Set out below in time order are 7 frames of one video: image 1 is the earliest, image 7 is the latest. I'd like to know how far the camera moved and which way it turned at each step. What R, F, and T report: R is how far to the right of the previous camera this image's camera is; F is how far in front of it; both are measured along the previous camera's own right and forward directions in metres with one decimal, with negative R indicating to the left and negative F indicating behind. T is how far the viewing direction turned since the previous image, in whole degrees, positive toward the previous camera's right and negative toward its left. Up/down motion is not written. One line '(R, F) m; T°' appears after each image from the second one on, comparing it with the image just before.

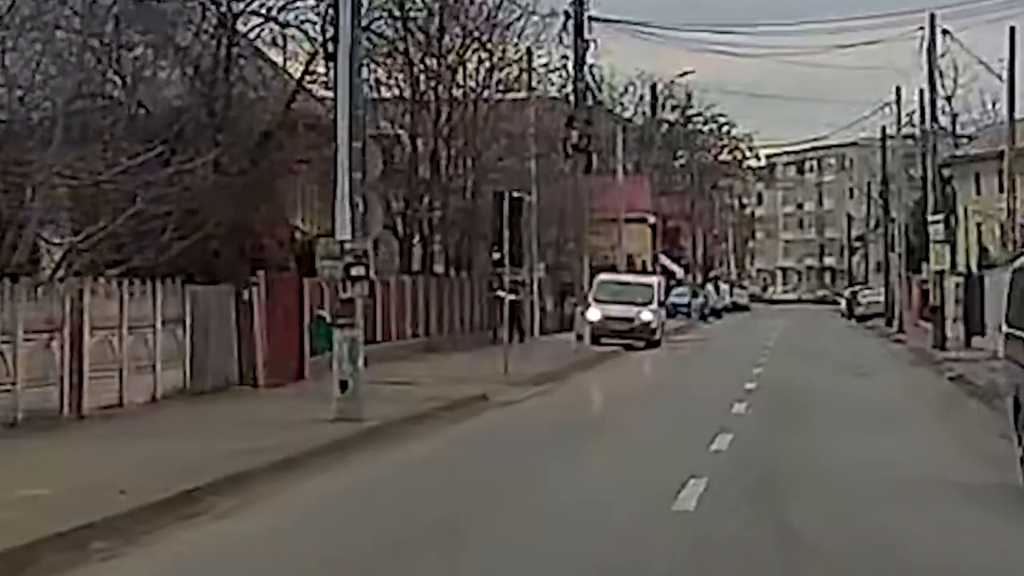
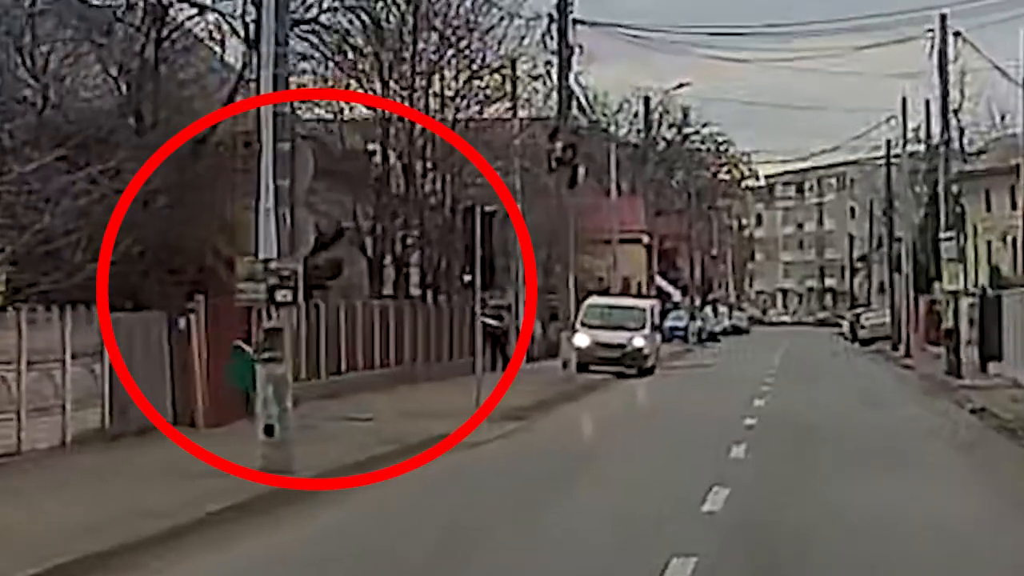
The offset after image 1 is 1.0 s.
(+0.2, +3.3) m; 0°
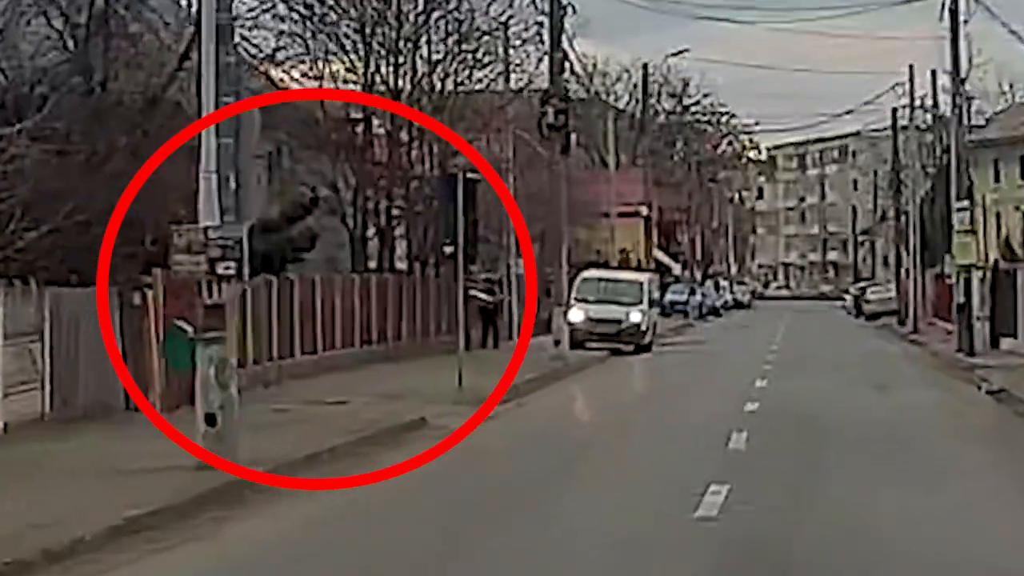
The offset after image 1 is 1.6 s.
(+0.1, +2.0) m; 0°
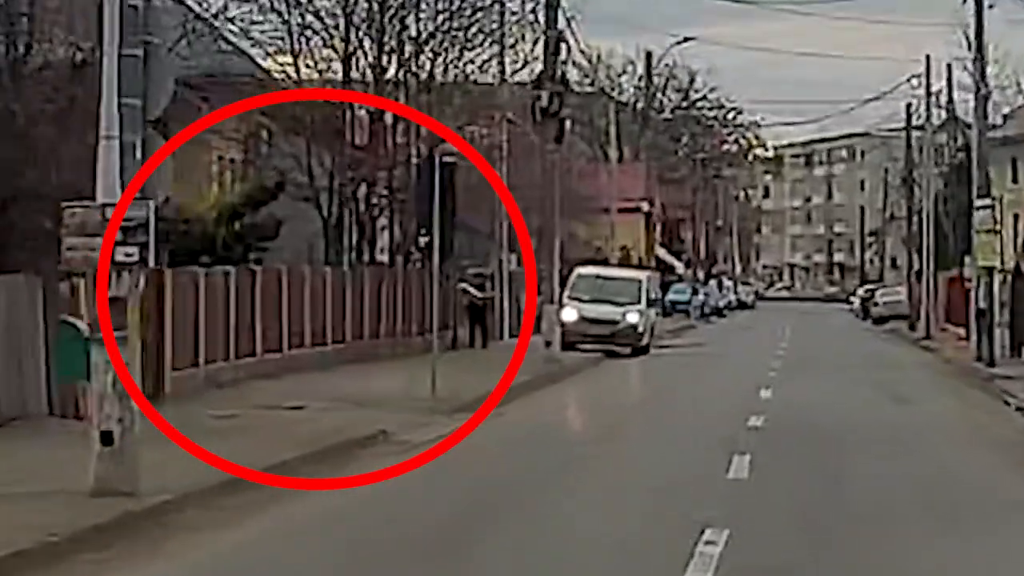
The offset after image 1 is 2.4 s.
(+0.2, +2.7) m; 0°
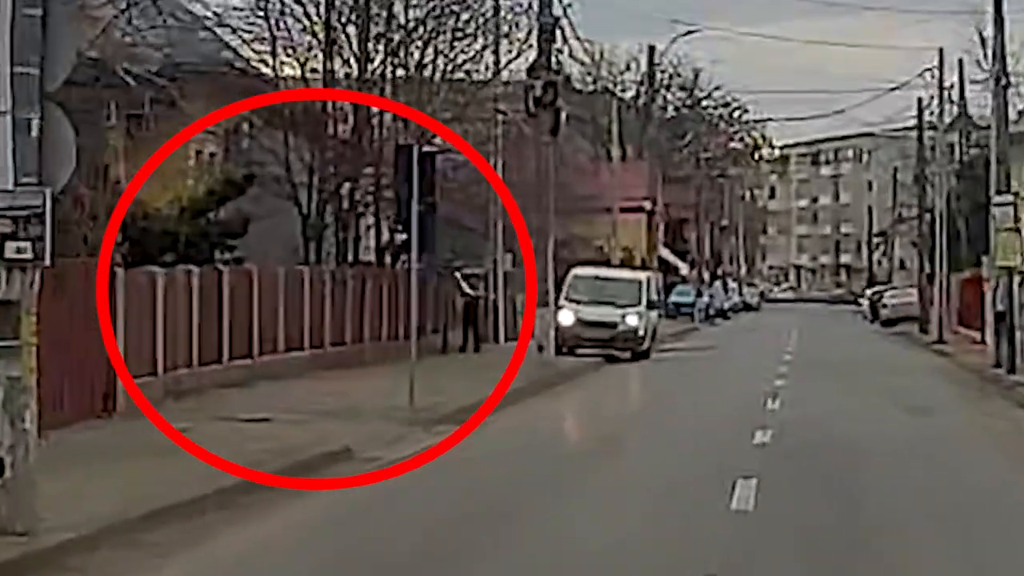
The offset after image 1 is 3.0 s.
(+0.1, +2.1) m; 0°
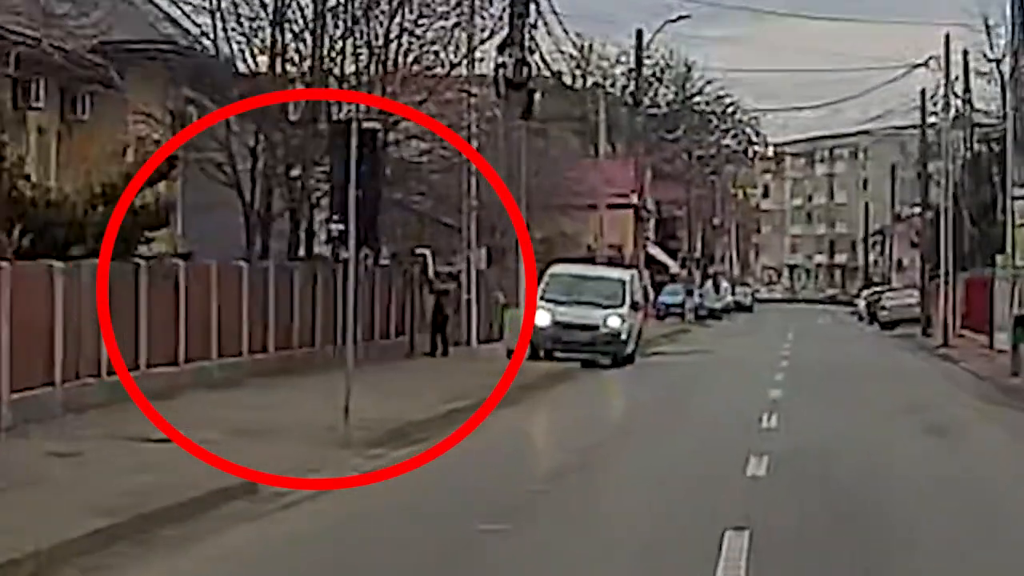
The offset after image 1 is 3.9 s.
(+0.2, +3.3) m; 0°
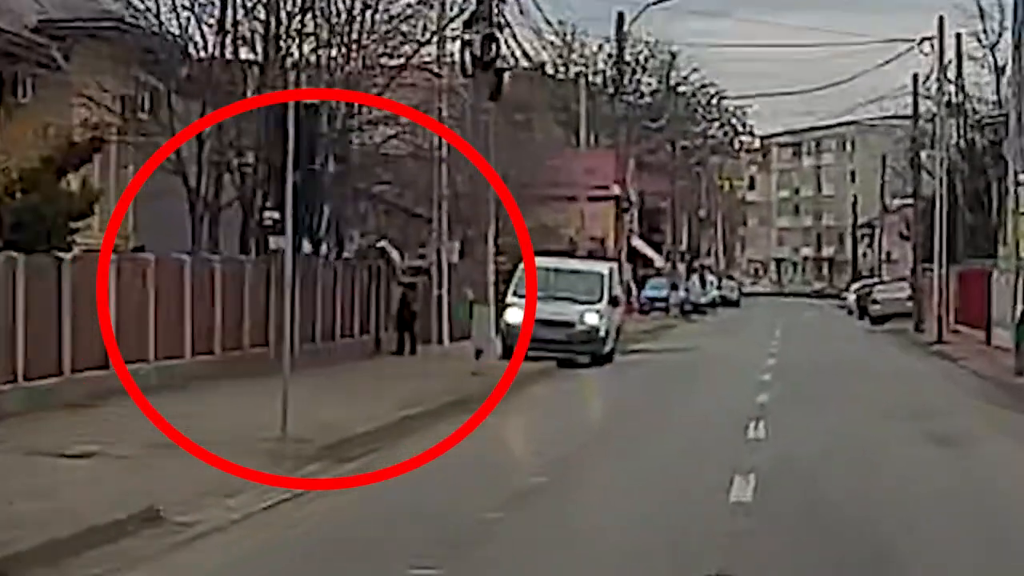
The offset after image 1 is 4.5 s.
(+0.1, +2.1) m; 0°
